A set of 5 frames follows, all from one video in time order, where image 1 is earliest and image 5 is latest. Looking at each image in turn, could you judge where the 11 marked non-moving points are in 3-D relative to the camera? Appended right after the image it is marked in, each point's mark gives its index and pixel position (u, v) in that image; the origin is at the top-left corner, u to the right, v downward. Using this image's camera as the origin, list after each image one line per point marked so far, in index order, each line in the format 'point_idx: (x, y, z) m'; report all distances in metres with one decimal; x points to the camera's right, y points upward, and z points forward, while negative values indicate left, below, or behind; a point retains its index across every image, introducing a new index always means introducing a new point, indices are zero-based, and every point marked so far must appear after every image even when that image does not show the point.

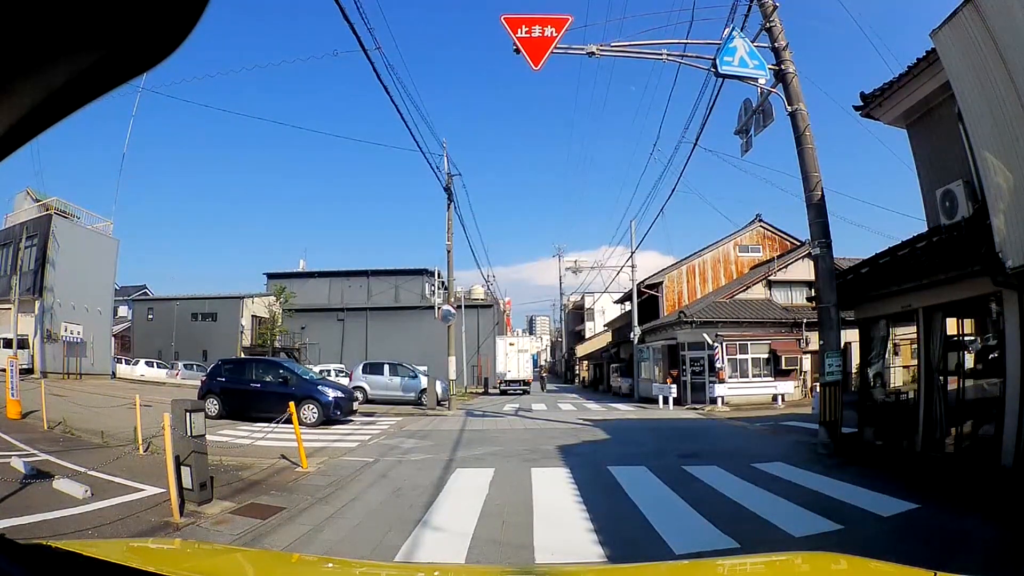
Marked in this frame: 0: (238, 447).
0: (-4.2, -2.5, +9.1) m
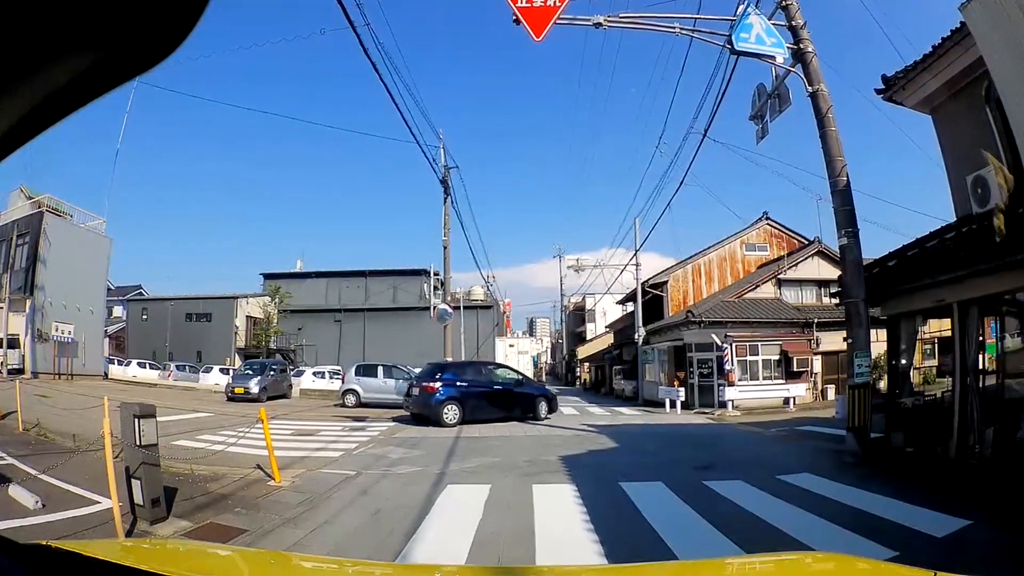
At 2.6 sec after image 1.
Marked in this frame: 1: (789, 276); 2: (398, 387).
0: (-4.2, -2.4, +8.4) m
1: (+8.9, +0.4, +19.2) m
2: (-2.8, -2.5, +14.7) m
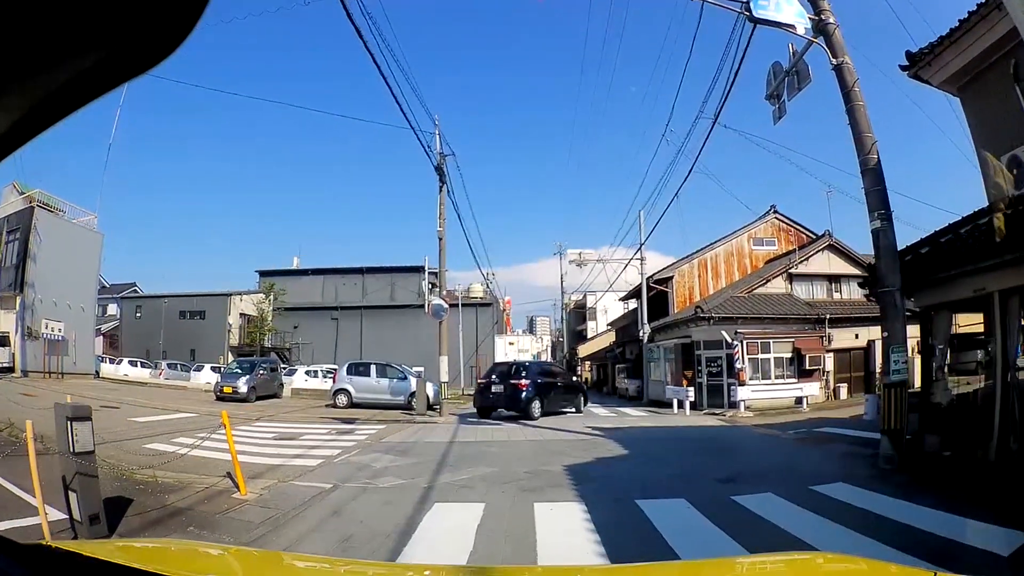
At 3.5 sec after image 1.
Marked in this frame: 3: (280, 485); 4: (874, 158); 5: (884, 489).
0: (-4.2, -2.3, +7.7) m
1: (+8.9, +0.5, +18.4) m
2: (-2.8, -2.3, +14.0) m
3: (-2.3, -1.9, +5.8) m
4: (+4.5, +1.6, +7.5) m
5: (+3.9, -2.1, +6.3) m
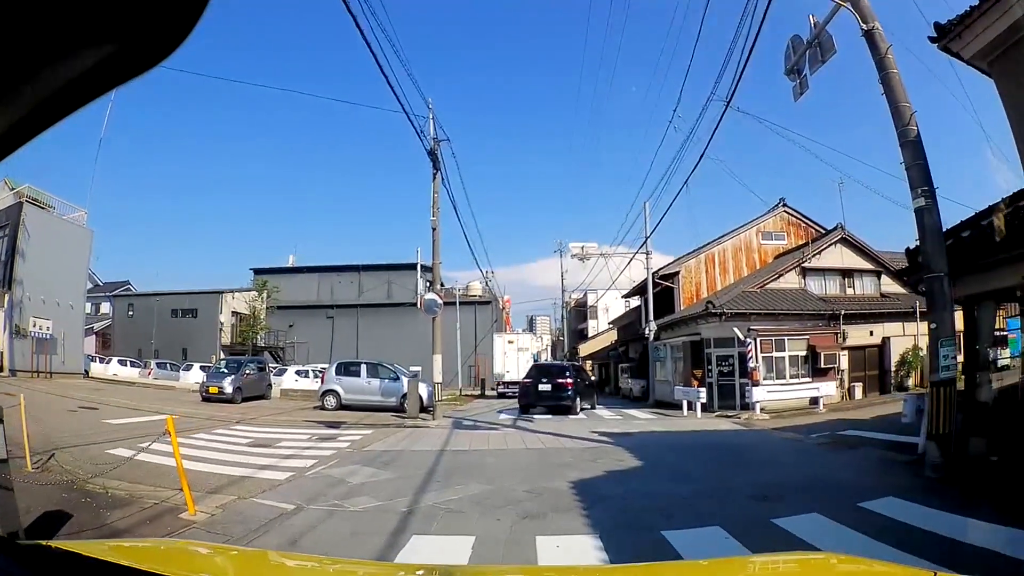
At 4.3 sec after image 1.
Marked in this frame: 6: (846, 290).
0: (-4.3, -2.2, +6.9) m
1: (+8.9, +0.7, +17.6) m
2: (-2.9, -2.2, +13.2) m
3: (-2.3, -1.8, +5.0) m
4: (+4.5, +1.7, +6.6) m
5: (+3.9, -2.0, +5.5) m
6: (+10.1, -0.1, +18.0) m
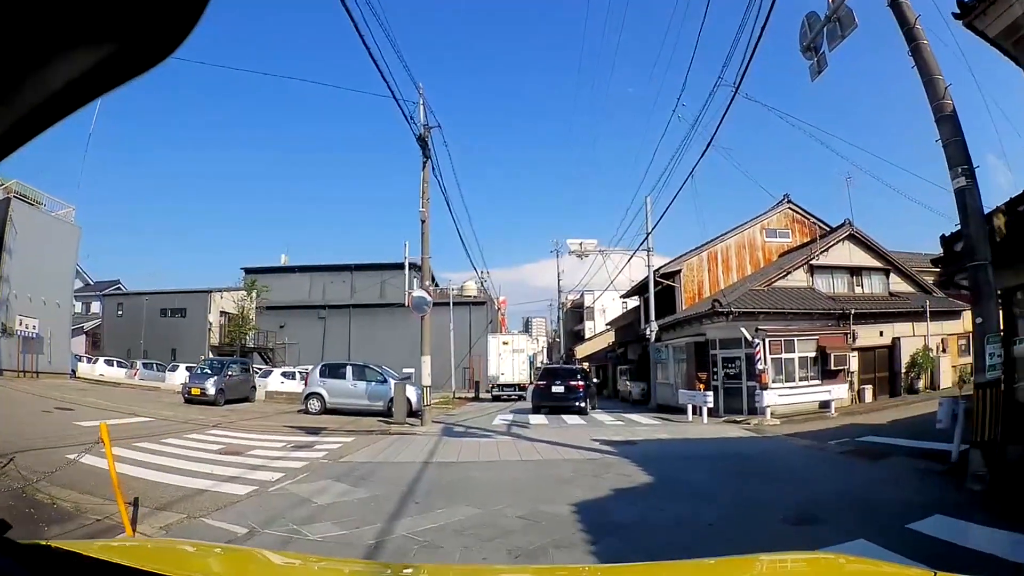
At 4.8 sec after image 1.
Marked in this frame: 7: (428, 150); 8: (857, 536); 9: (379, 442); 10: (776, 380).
0: (-4.3, -2.1, +6.2) m
1: (+8.8, +0.7, +17.0) m
2: (-3.0, -2.1, +12.5) m
3: (-2.4, -1.7, +4.3) m
4: (+4.4, +1.8, +6.0) m
5: (+3.9, -2.0, +4.9) m
6: (+10.0, 0.0, +17.4) m
7: (-1.5, +2.5, +10.7) m
8: (+2.5, -1.9, +4.5) m
9: (-1.7, -2.0, +7.7) m
10: (+6.1, -2.2, +14.0) m
